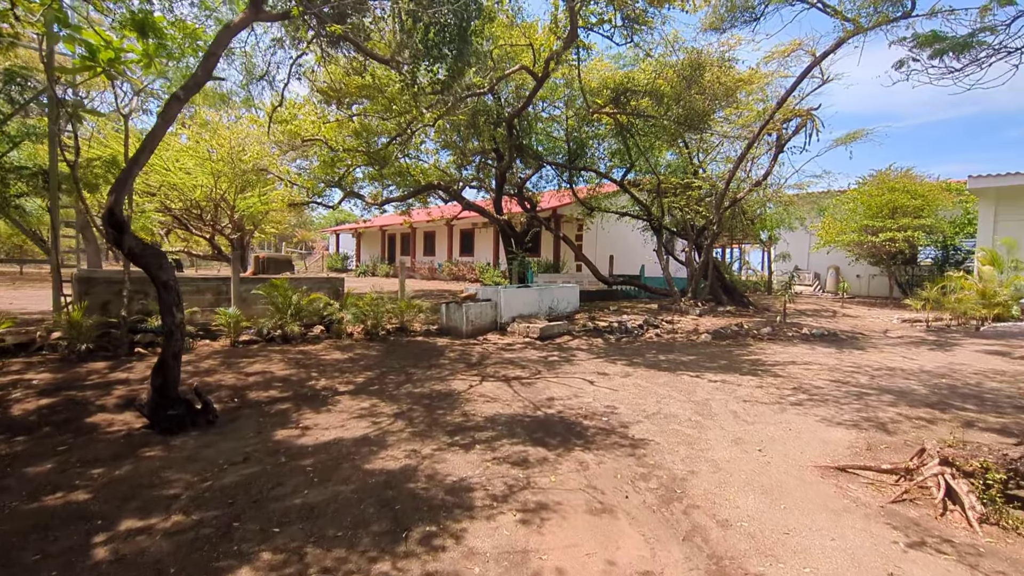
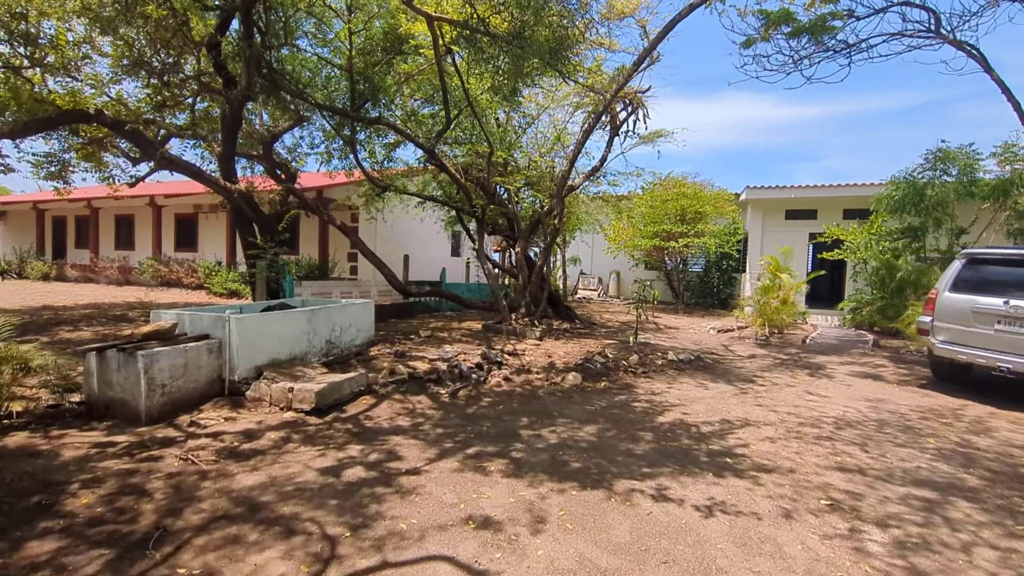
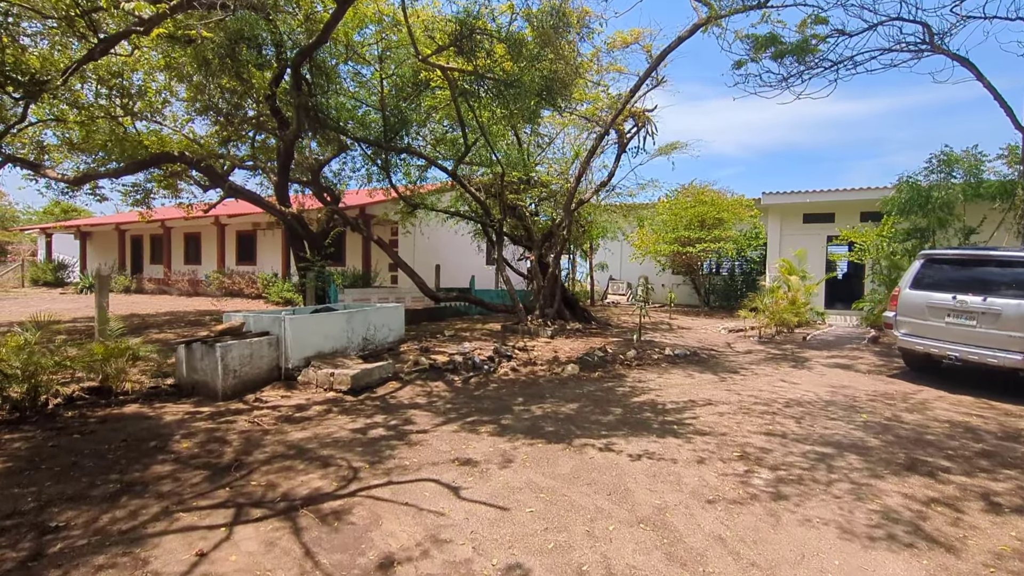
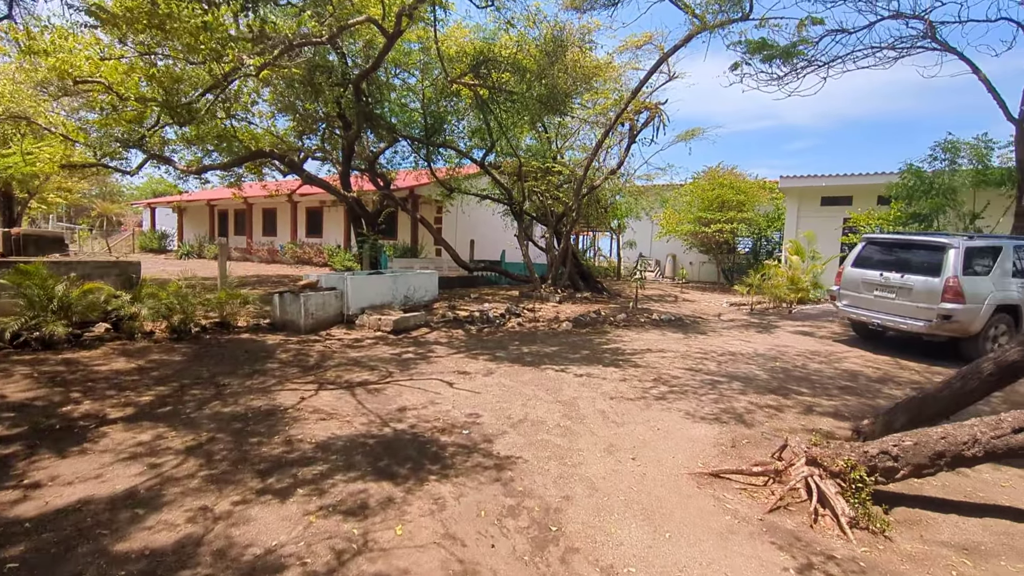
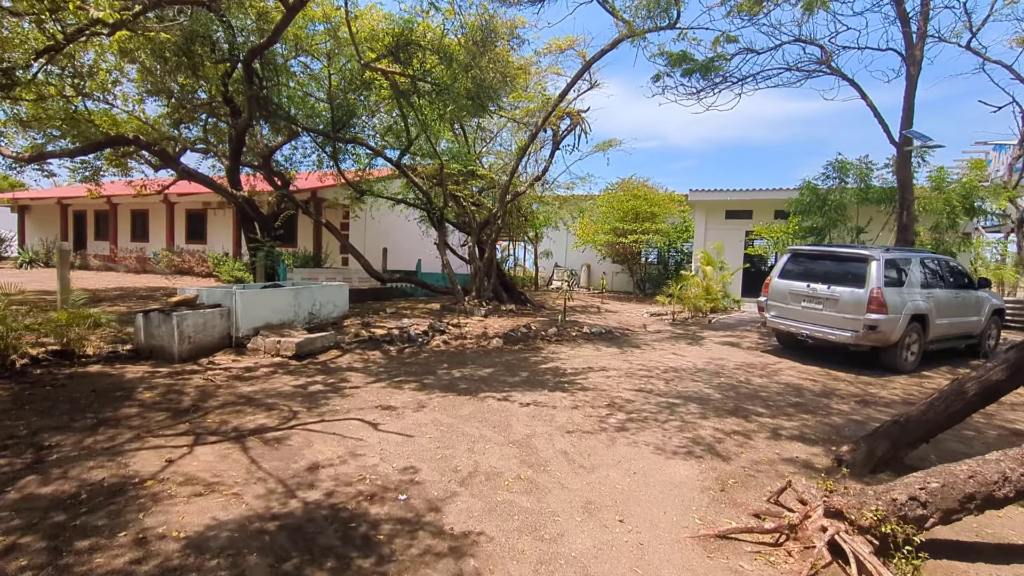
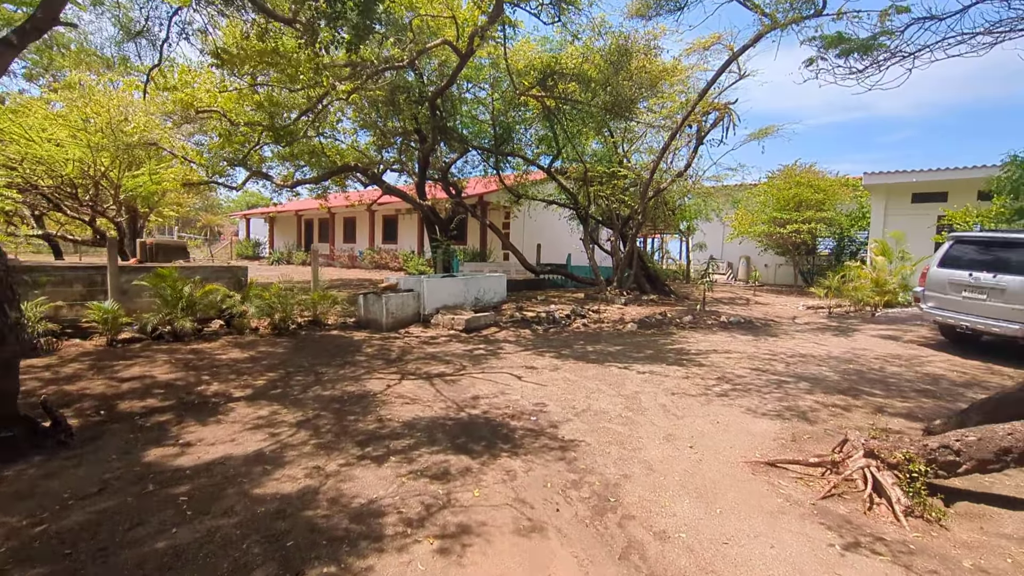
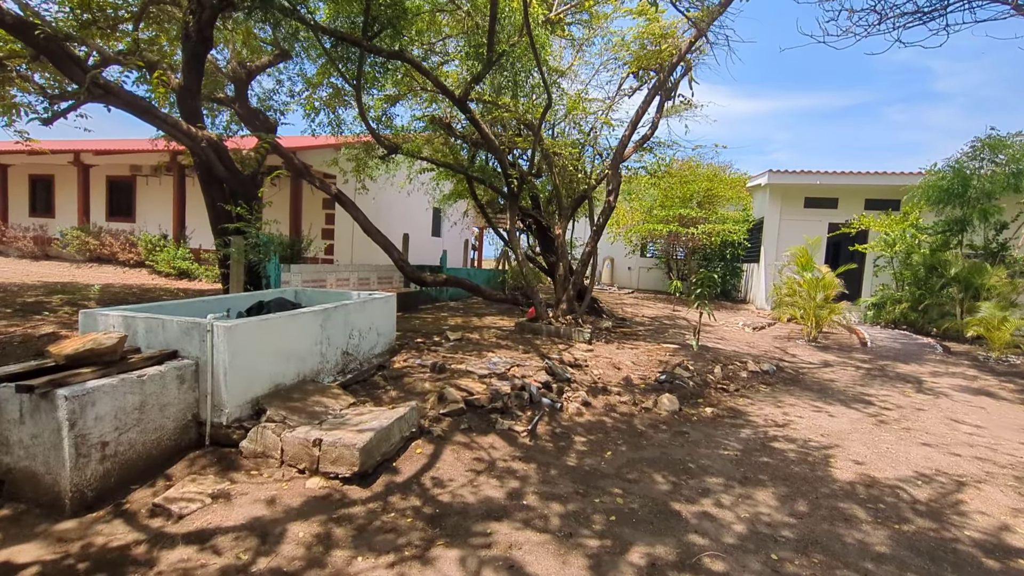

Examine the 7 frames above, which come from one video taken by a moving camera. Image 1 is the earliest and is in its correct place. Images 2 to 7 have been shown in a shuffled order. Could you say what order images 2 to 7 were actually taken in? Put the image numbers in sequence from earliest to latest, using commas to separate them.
6, 4, 5, 3, 2, 7
